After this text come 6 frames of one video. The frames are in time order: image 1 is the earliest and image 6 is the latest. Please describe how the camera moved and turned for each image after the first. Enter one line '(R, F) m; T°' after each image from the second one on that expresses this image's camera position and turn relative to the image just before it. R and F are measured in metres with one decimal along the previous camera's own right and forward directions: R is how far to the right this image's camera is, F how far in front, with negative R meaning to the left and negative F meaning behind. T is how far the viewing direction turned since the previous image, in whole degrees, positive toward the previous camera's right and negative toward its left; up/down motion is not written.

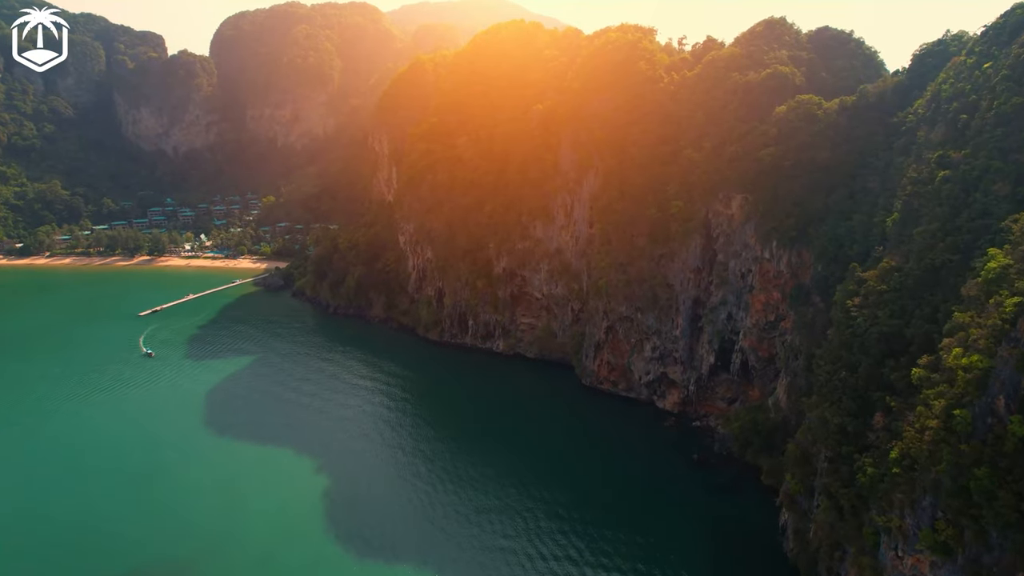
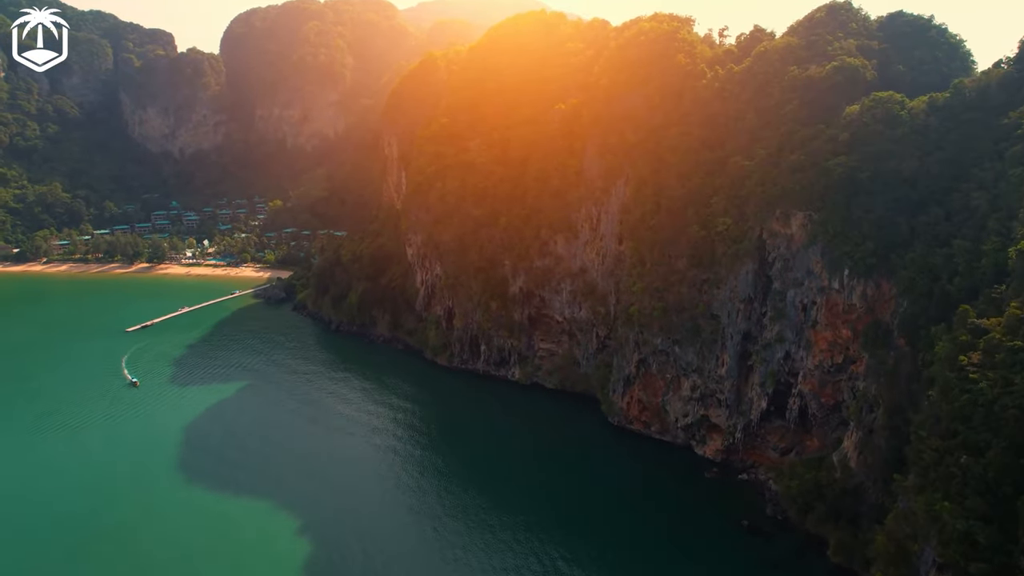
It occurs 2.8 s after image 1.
(+0.1, +6.1) m; -2°
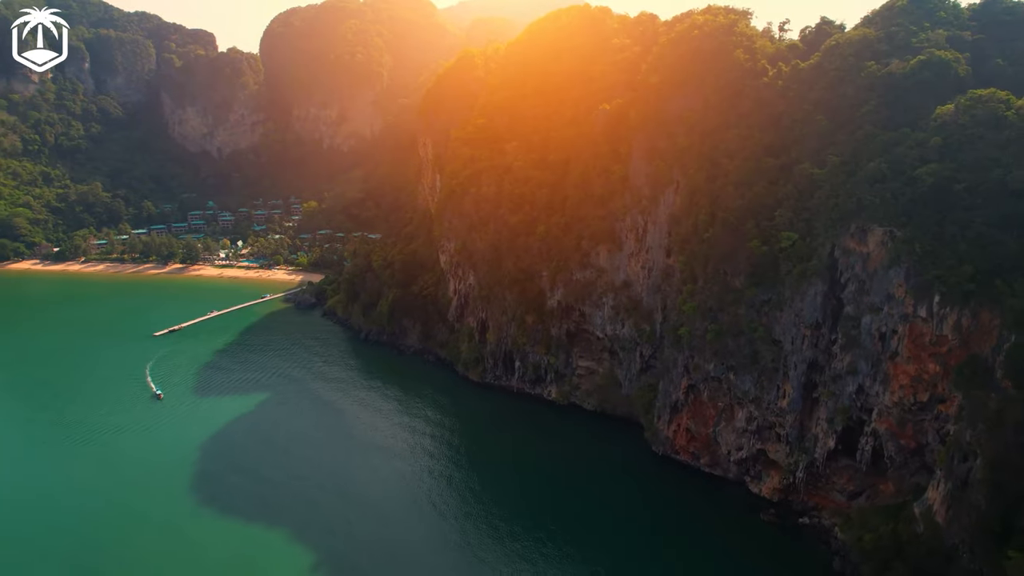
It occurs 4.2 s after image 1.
(-0.2, +3.2) m; -3°
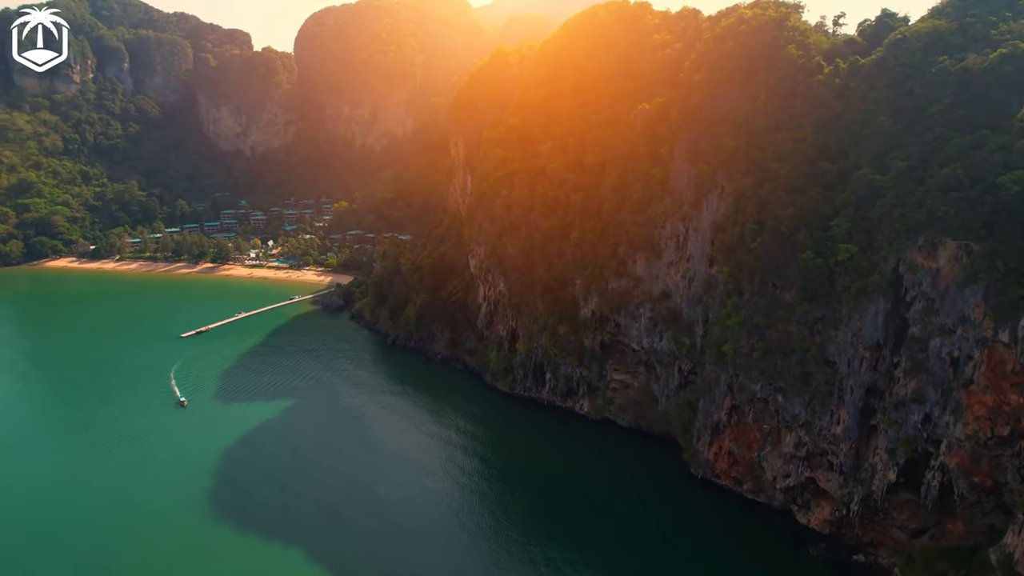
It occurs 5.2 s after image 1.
(-0.1, +2.1) m; -3°
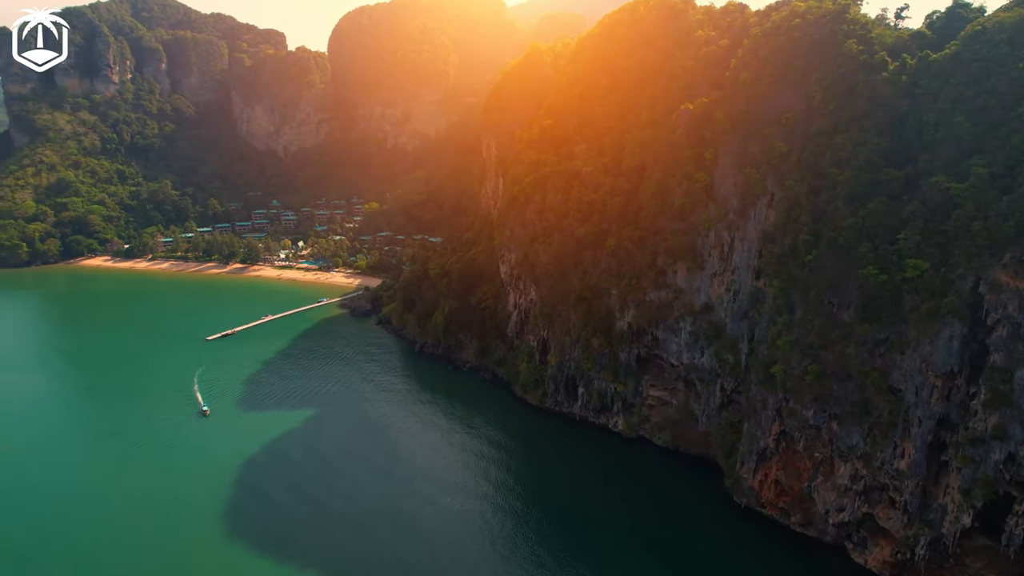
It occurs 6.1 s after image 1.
(-0.1, +2.2) m; -3°
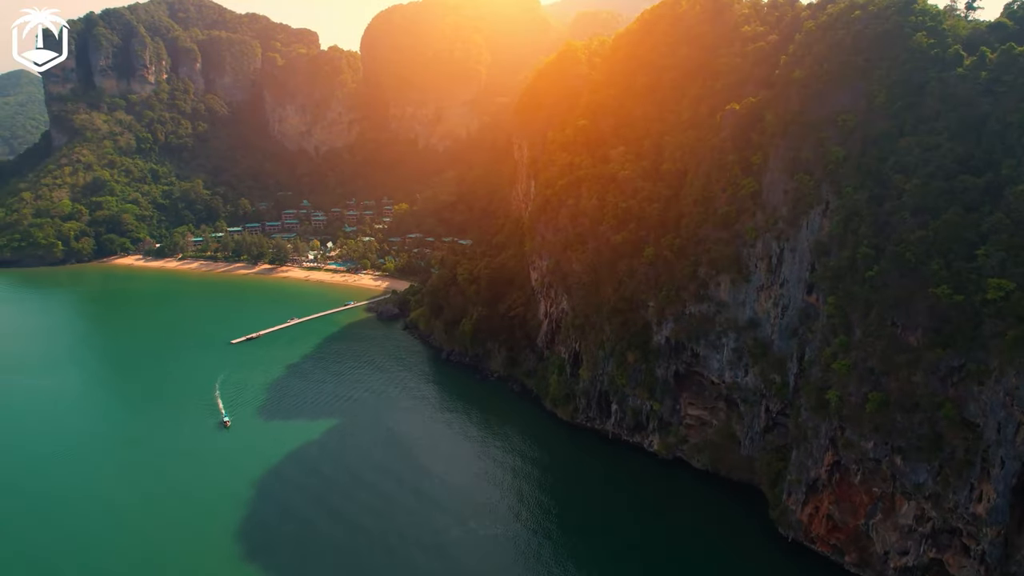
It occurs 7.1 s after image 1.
(-0.1, +2.2) m; -3°
